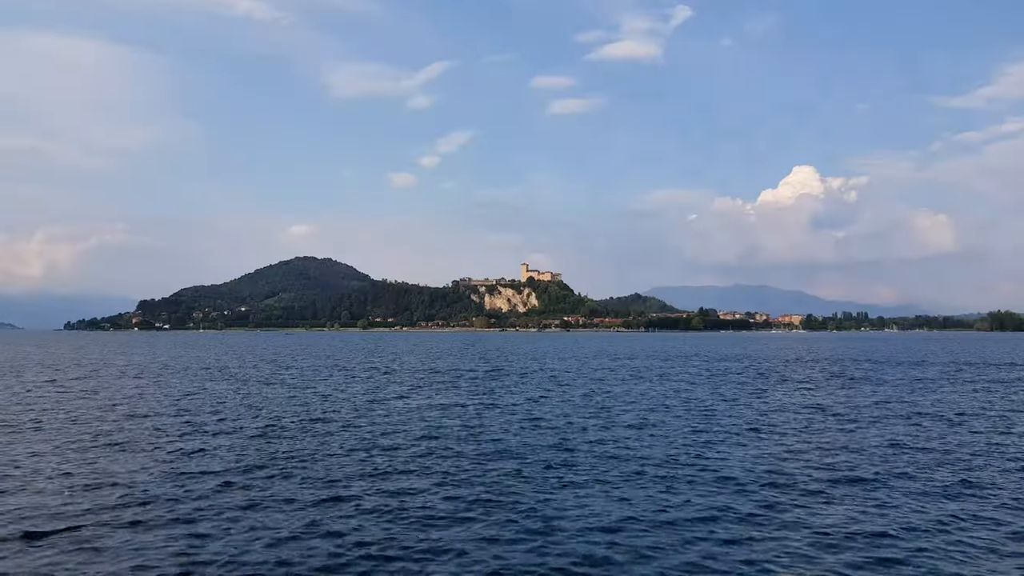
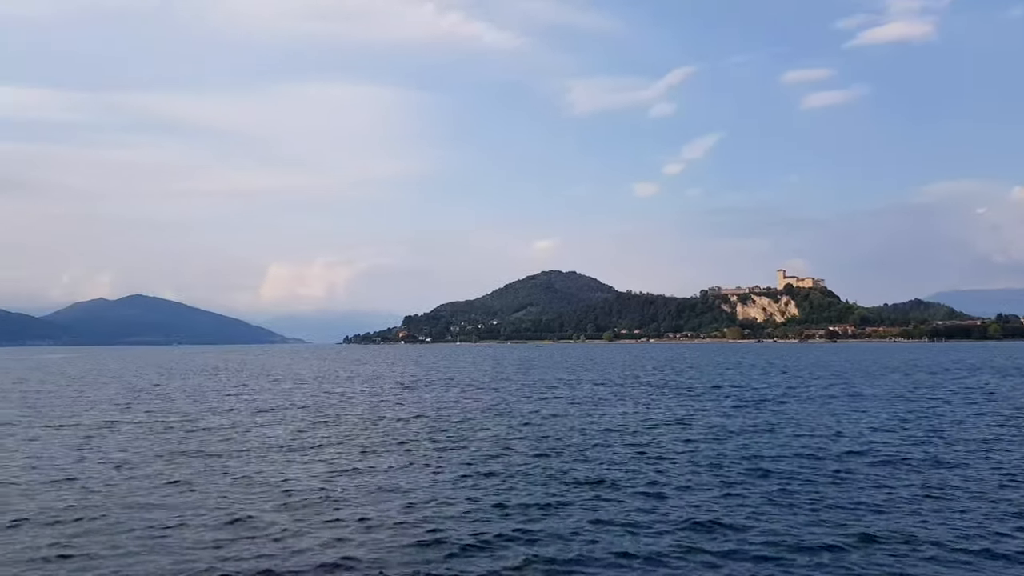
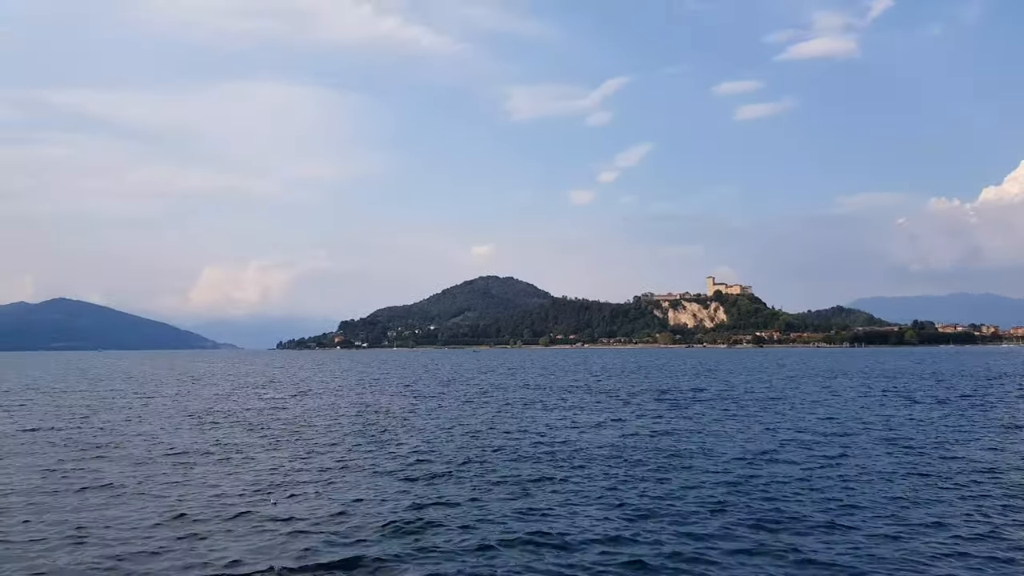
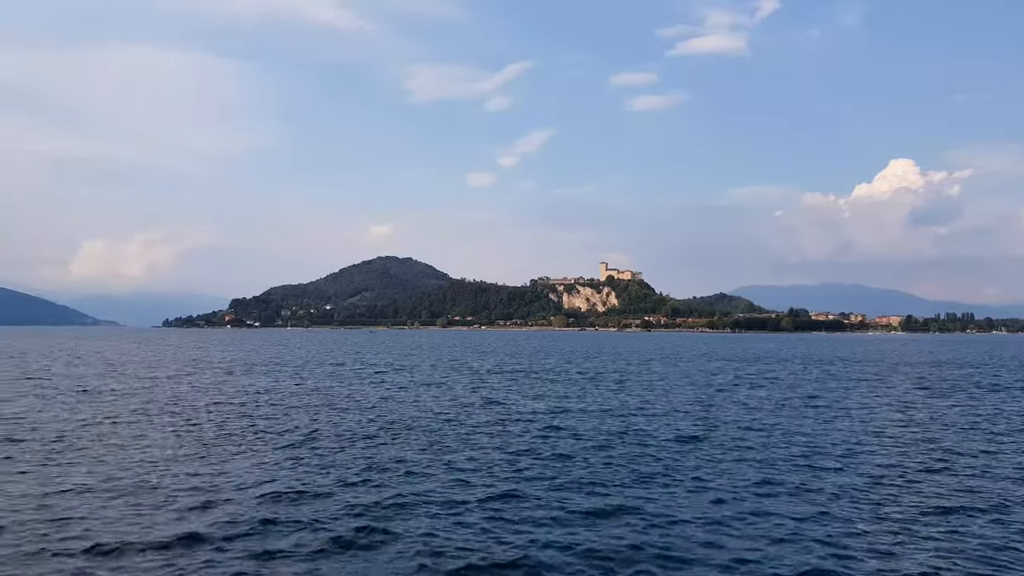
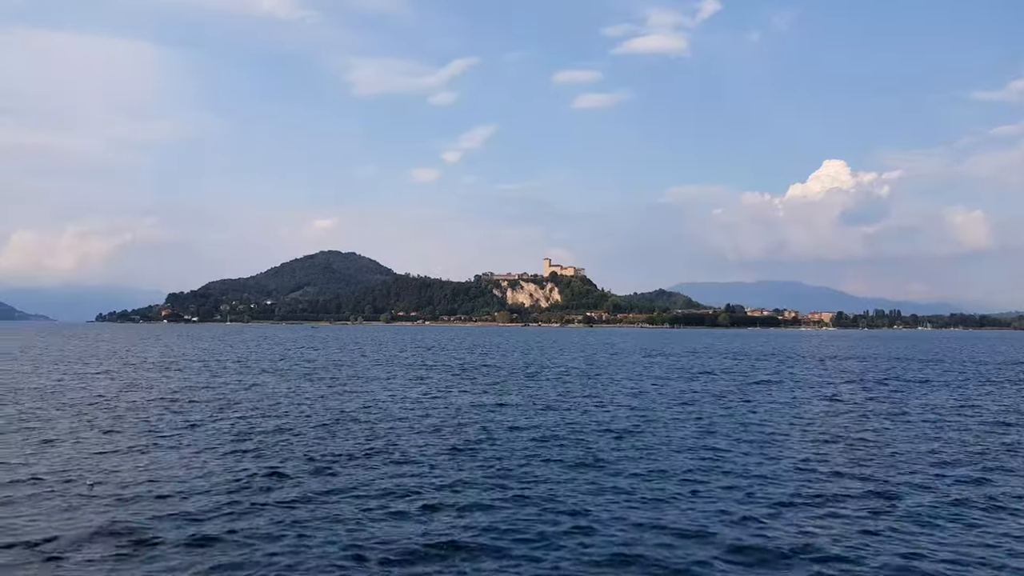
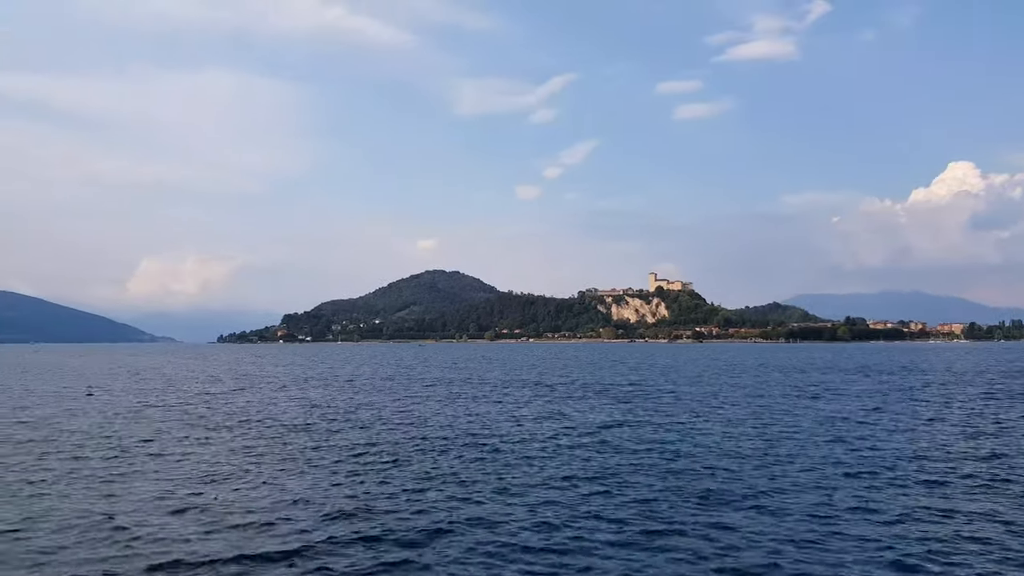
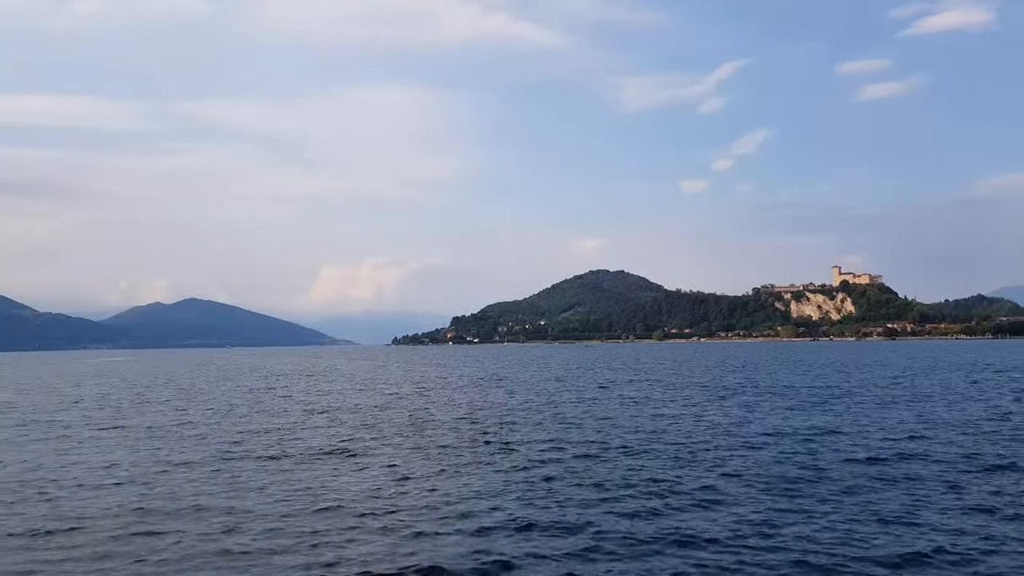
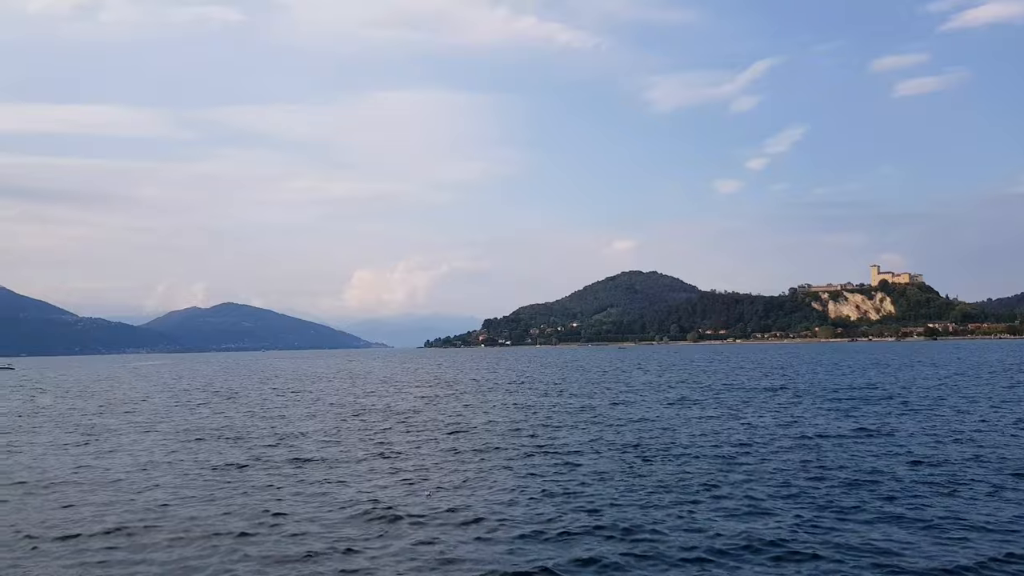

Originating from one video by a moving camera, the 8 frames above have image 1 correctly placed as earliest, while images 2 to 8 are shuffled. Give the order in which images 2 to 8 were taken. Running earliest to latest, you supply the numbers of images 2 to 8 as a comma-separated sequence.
5, 4, 6, 3, 2, 7, 8
